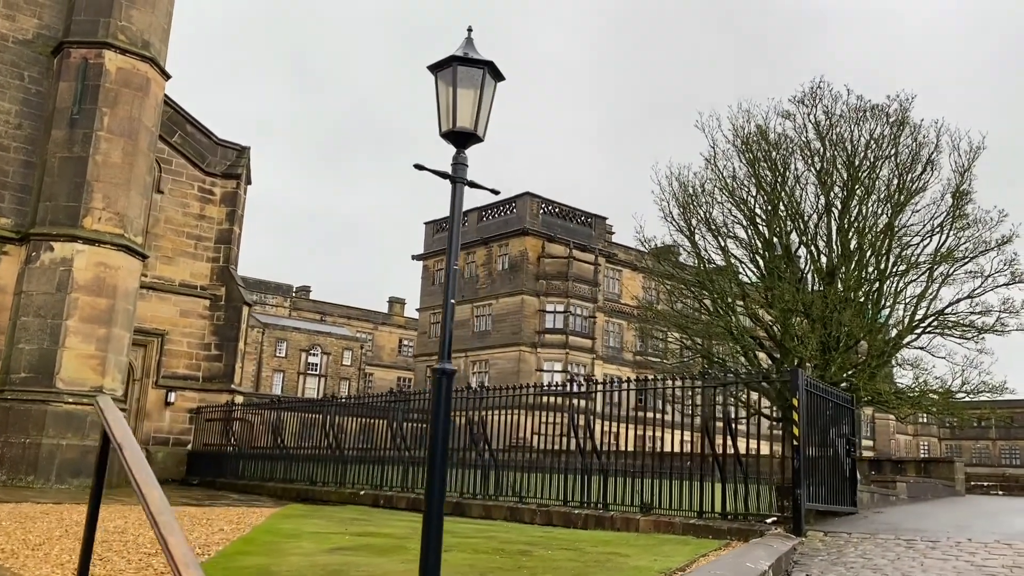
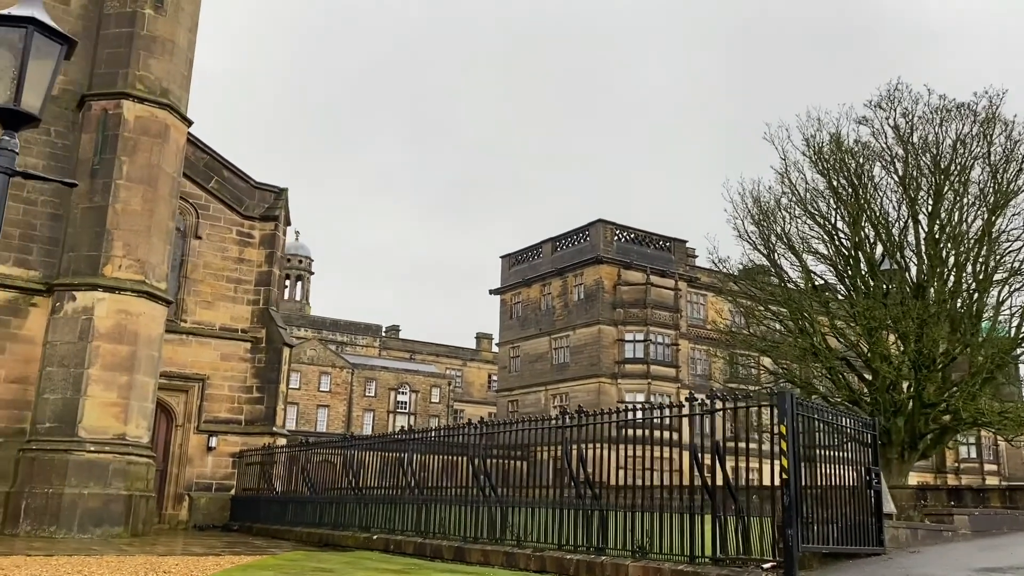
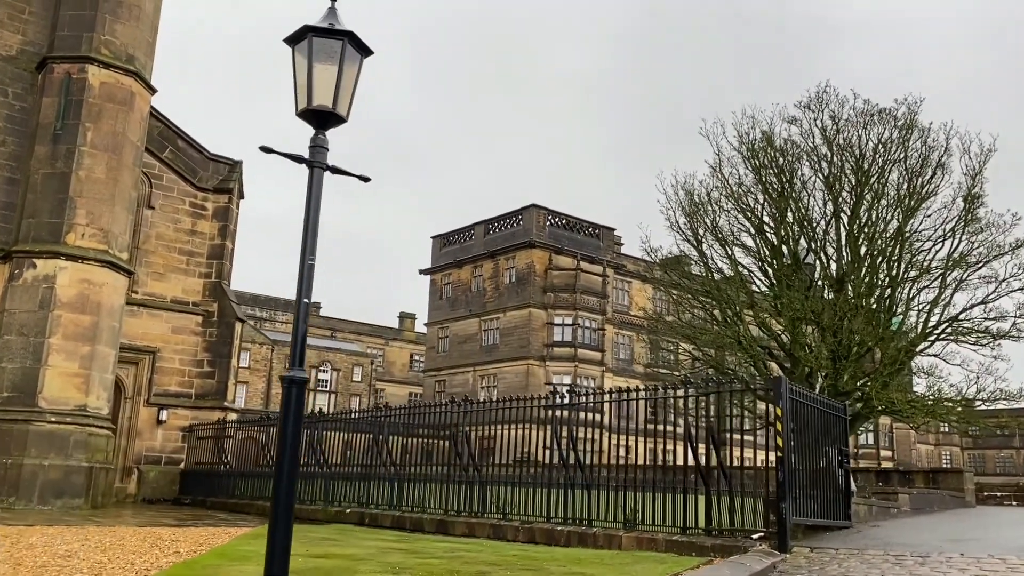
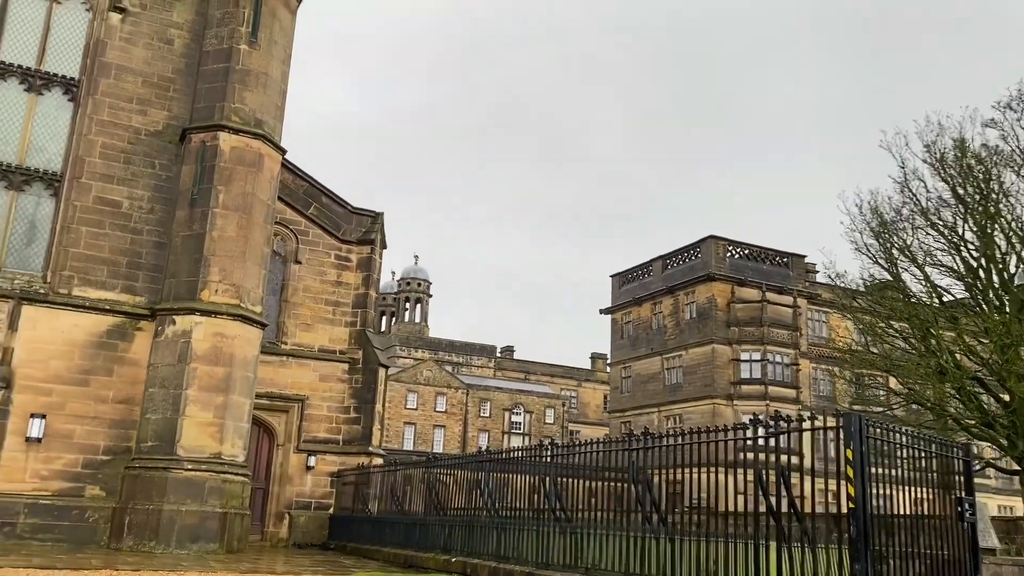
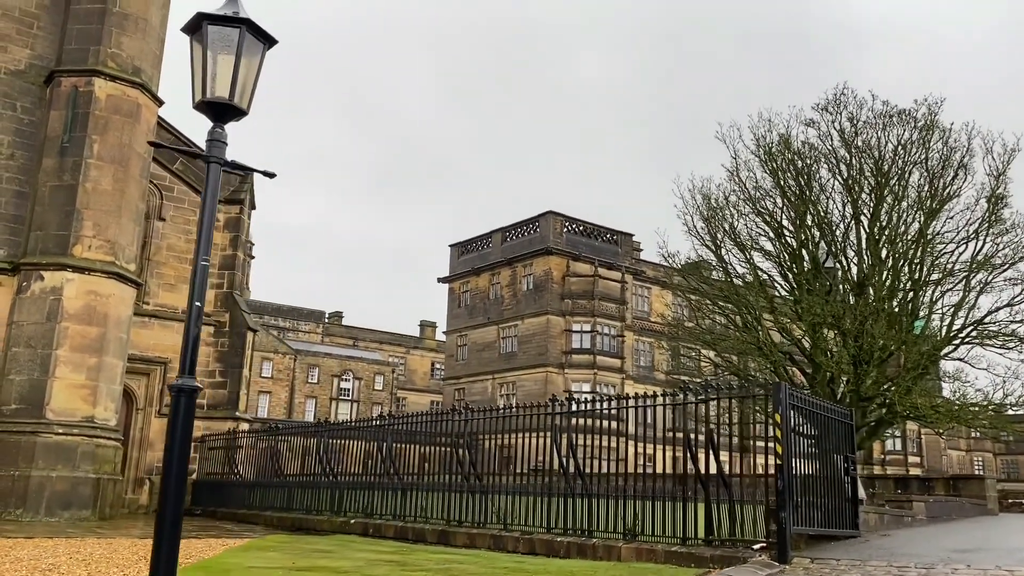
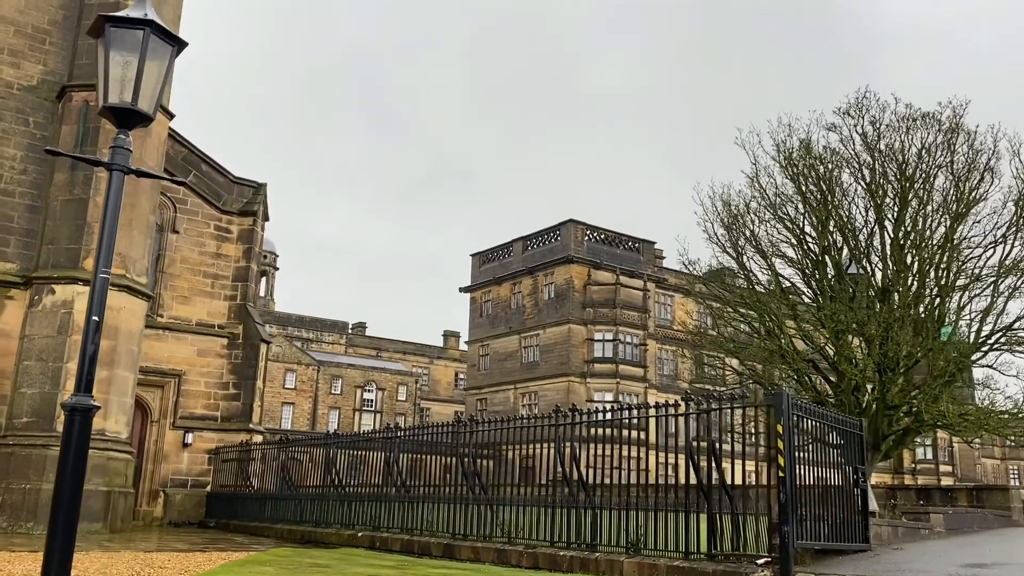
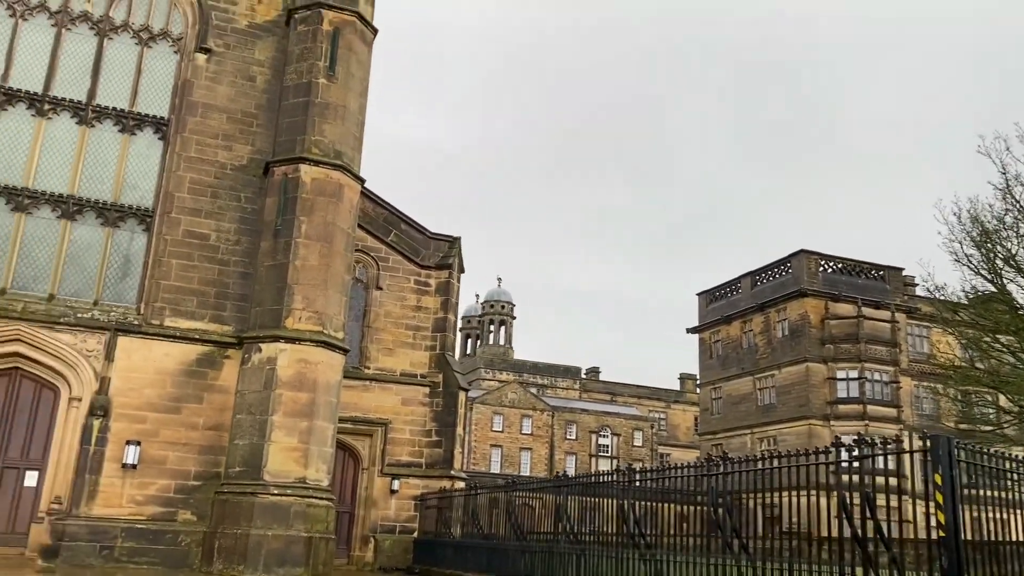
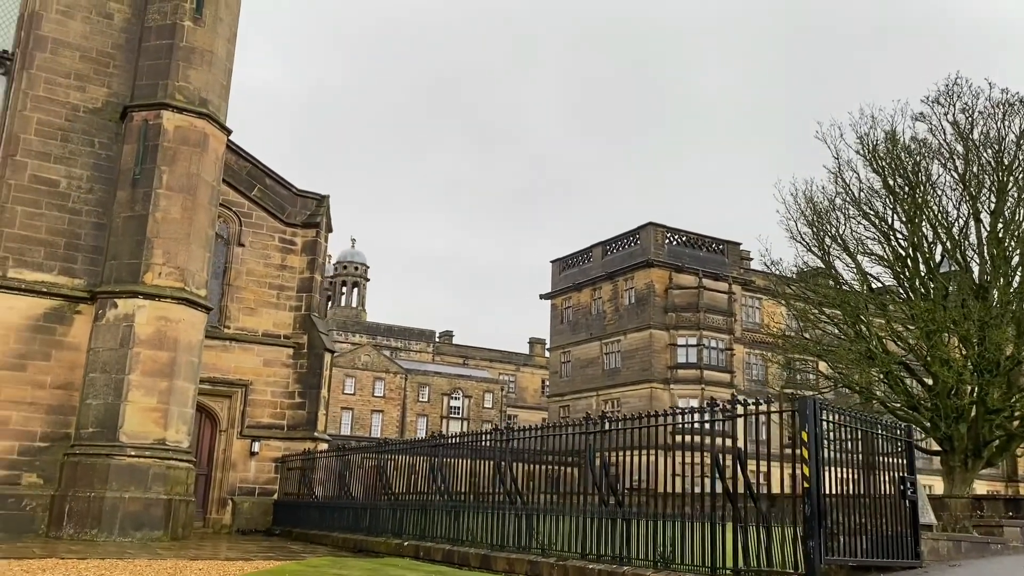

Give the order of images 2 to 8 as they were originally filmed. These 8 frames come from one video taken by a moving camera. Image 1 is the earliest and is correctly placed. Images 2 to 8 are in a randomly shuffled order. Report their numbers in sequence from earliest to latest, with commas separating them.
3, 5, 6, 2, 8, 4, 7
